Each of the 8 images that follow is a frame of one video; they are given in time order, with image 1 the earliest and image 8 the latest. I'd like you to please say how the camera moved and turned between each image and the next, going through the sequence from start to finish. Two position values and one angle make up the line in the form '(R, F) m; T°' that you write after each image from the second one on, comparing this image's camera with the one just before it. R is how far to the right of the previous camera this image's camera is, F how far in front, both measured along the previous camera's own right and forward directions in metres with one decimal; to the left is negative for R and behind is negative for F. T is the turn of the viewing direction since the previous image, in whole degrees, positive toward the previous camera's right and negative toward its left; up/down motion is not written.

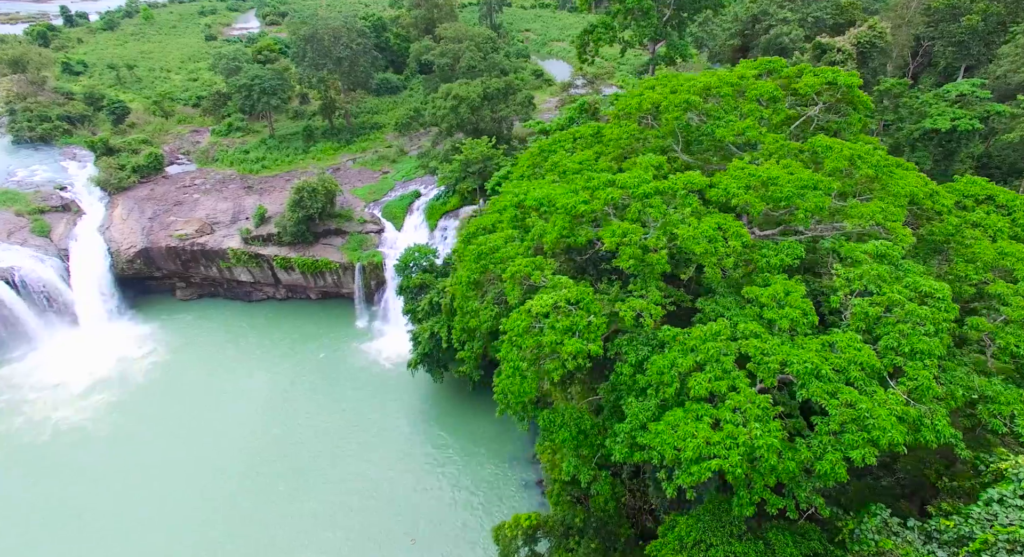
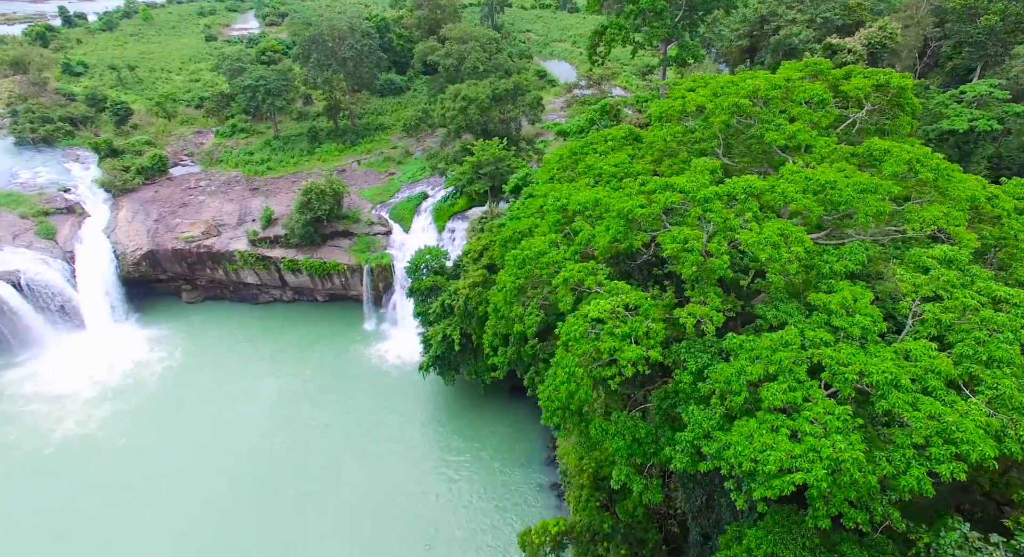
(-0.6, +0.1) m; 0°
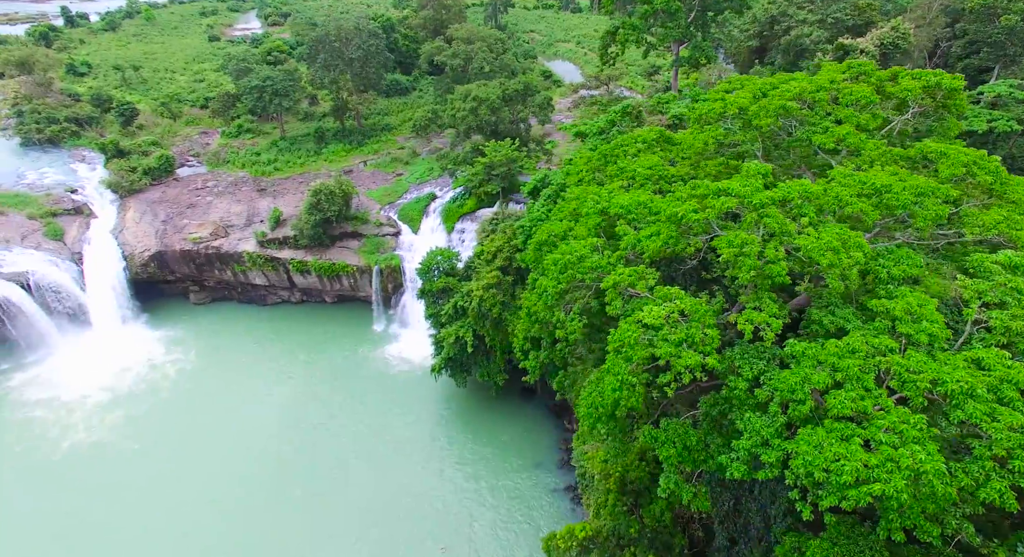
(-0.6, +0.1) m; 0°
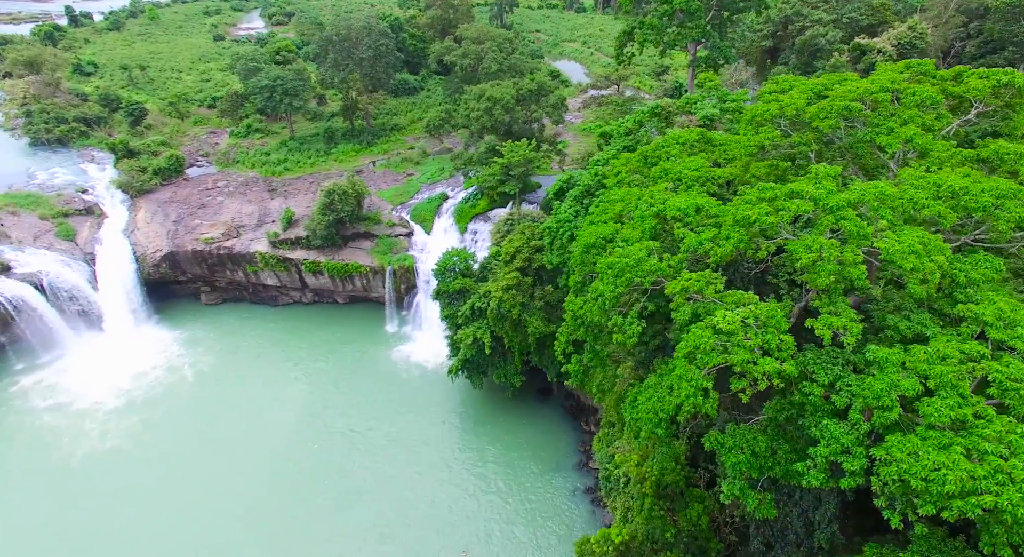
(-0.7, +0.1) m; 0°
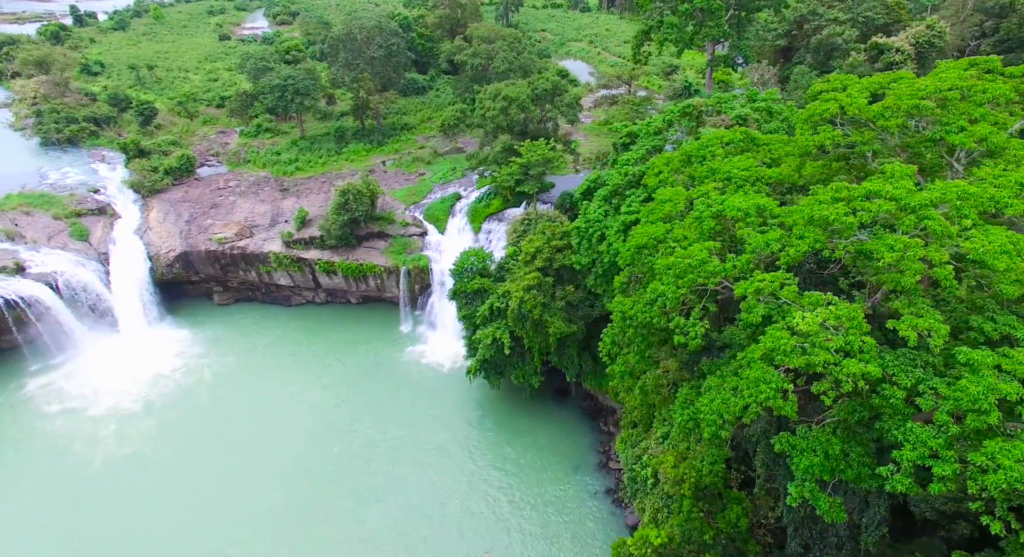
(-0.8, +0.1) m; 0°
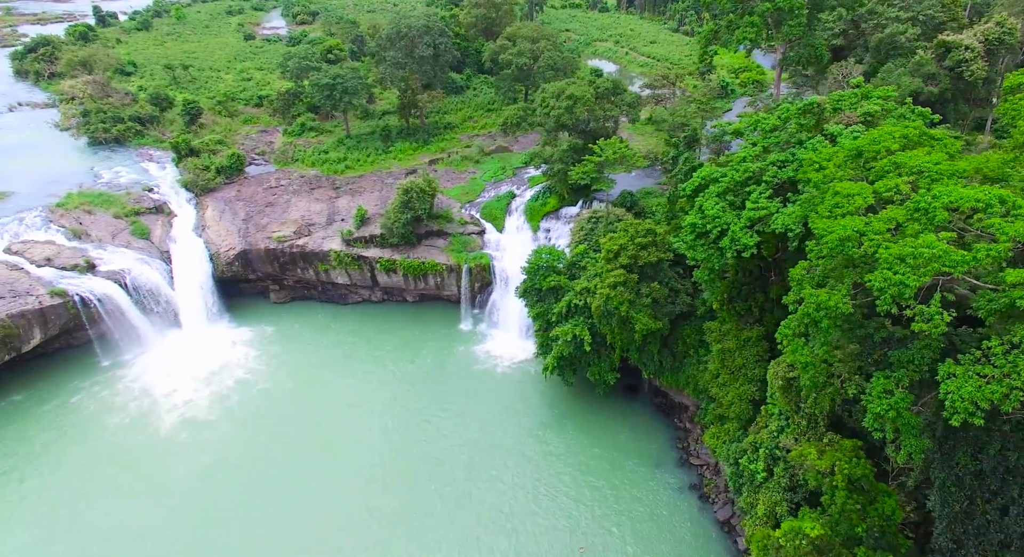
(-3.3, -0.1) m; 0°
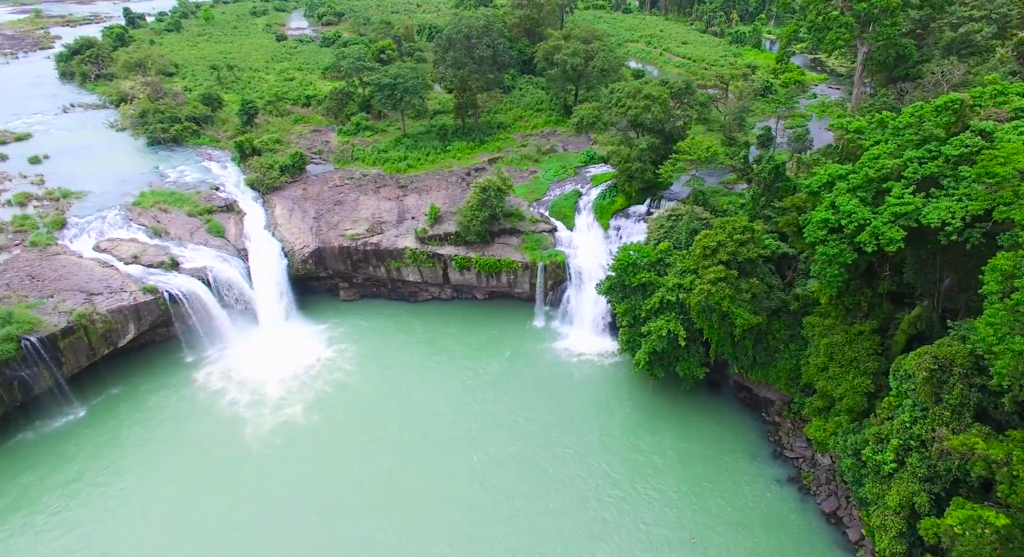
(-4.0, -0.3) m; 0°
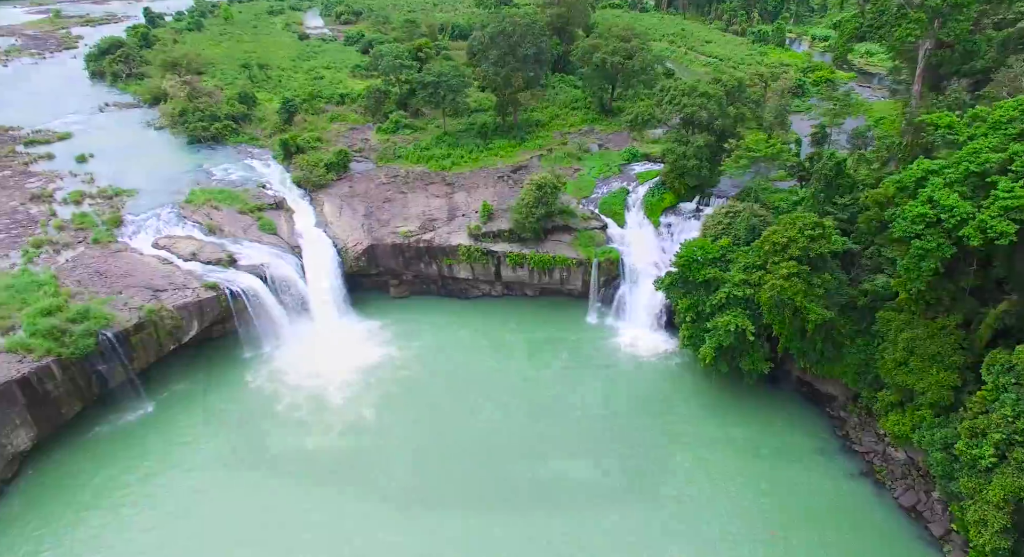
(-2.9, 0.0) m; 0°
